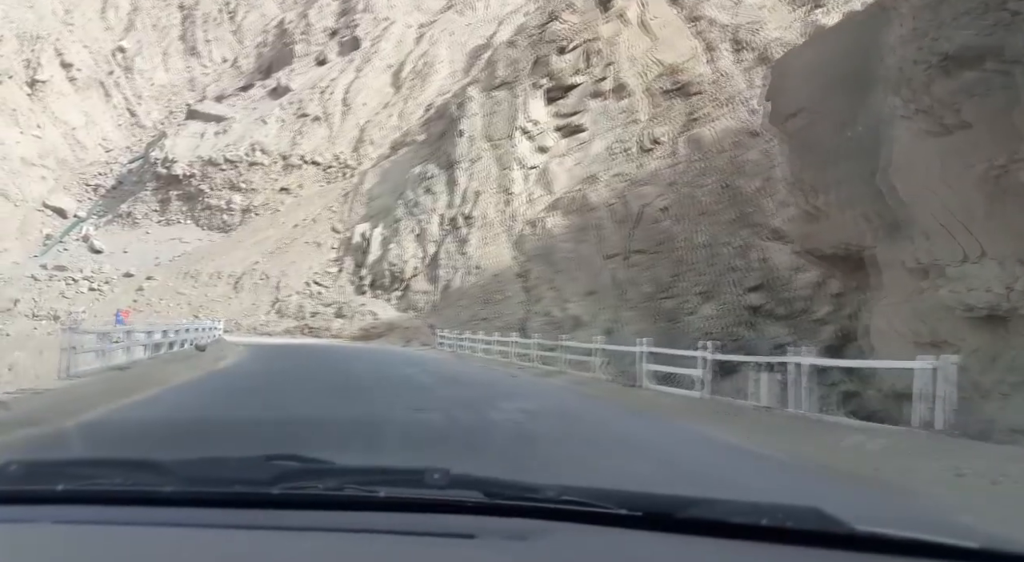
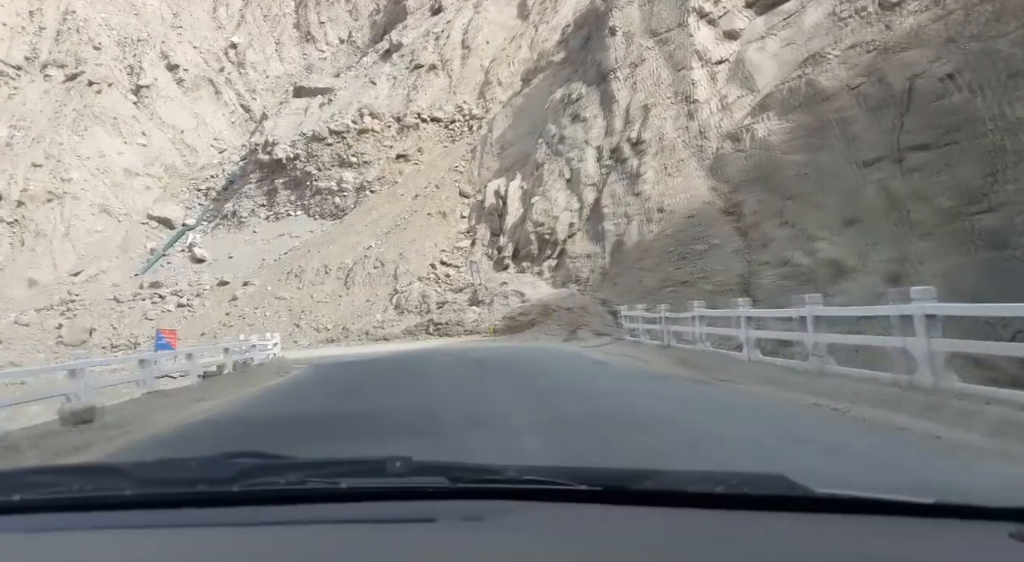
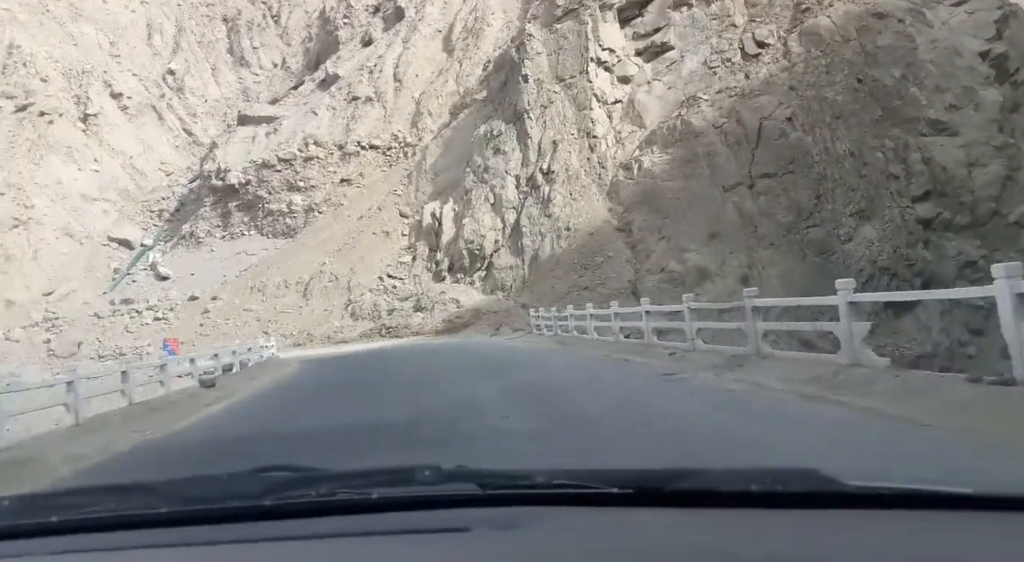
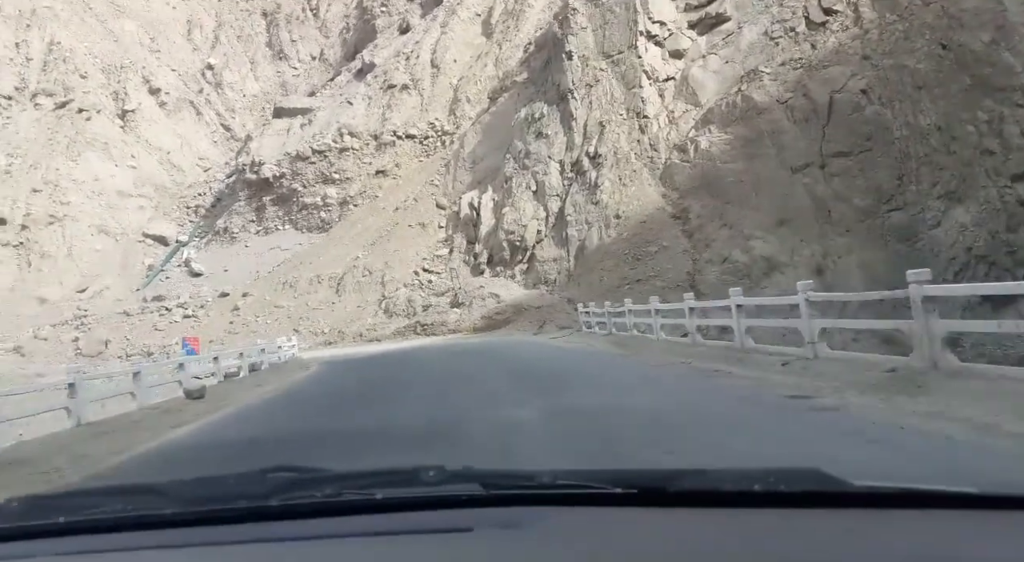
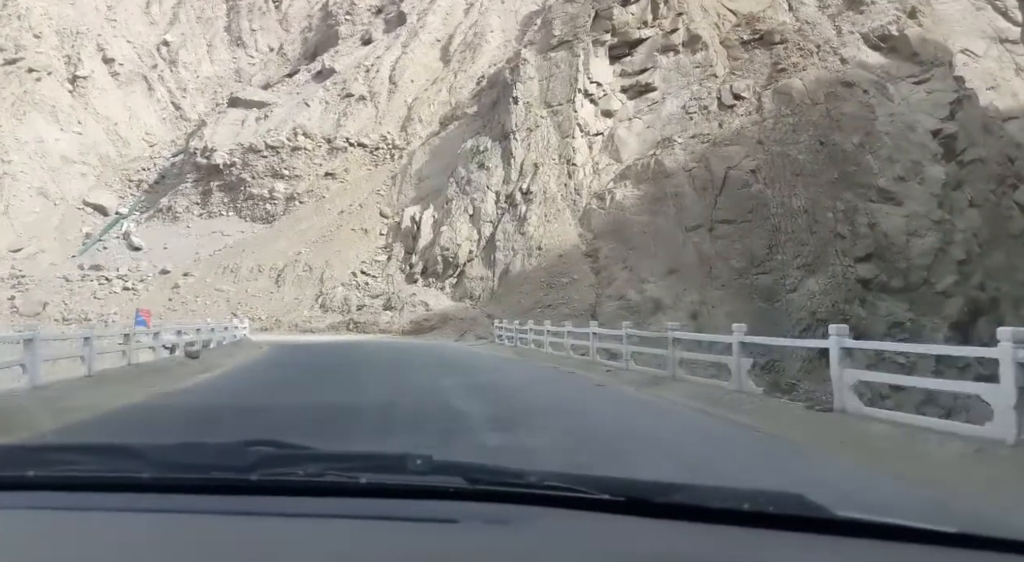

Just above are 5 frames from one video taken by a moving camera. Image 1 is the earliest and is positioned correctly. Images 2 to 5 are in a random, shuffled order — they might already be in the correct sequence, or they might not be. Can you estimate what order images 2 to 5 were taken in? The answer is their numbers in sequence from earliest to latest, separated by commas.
5, 3, 4, 2
